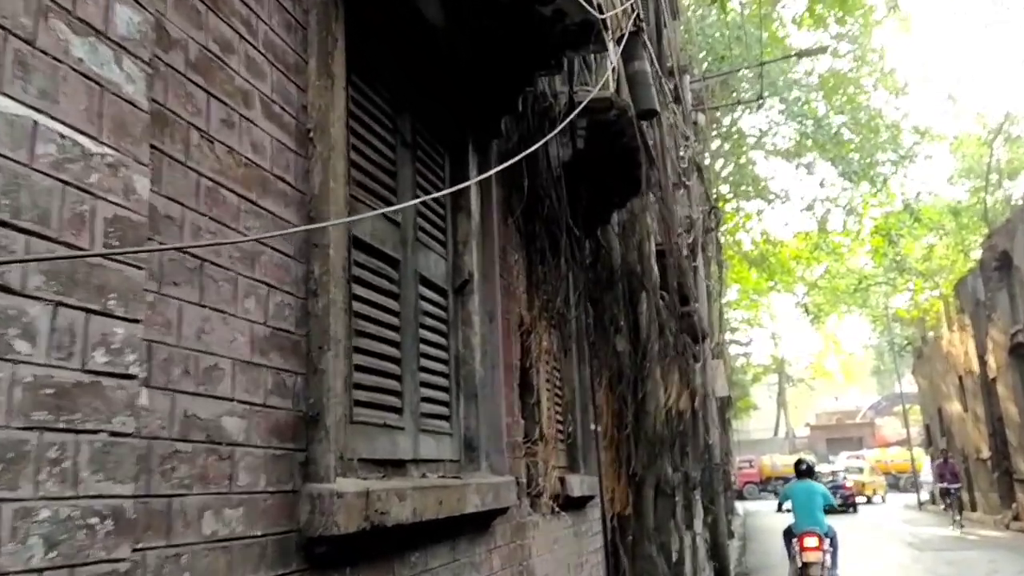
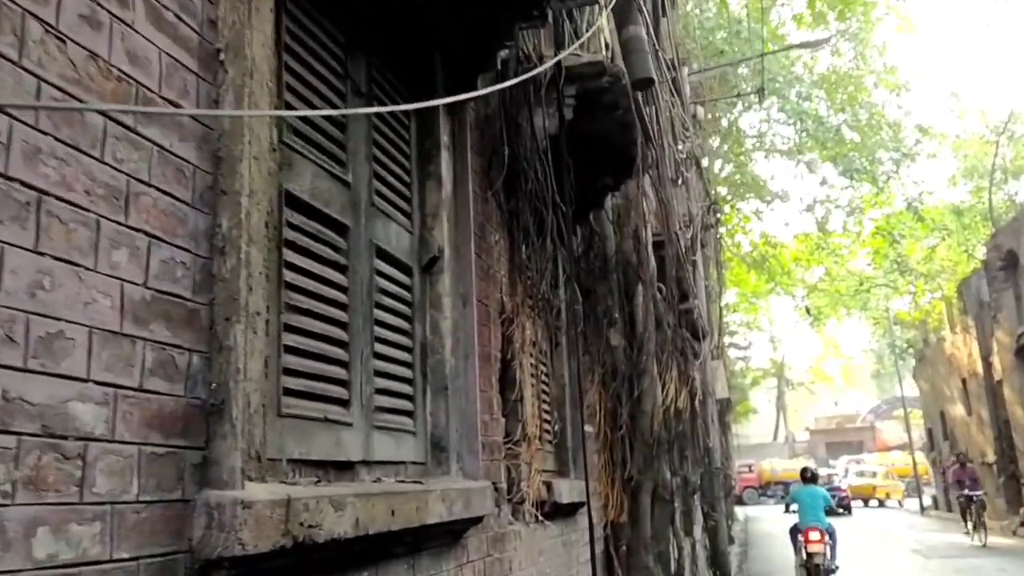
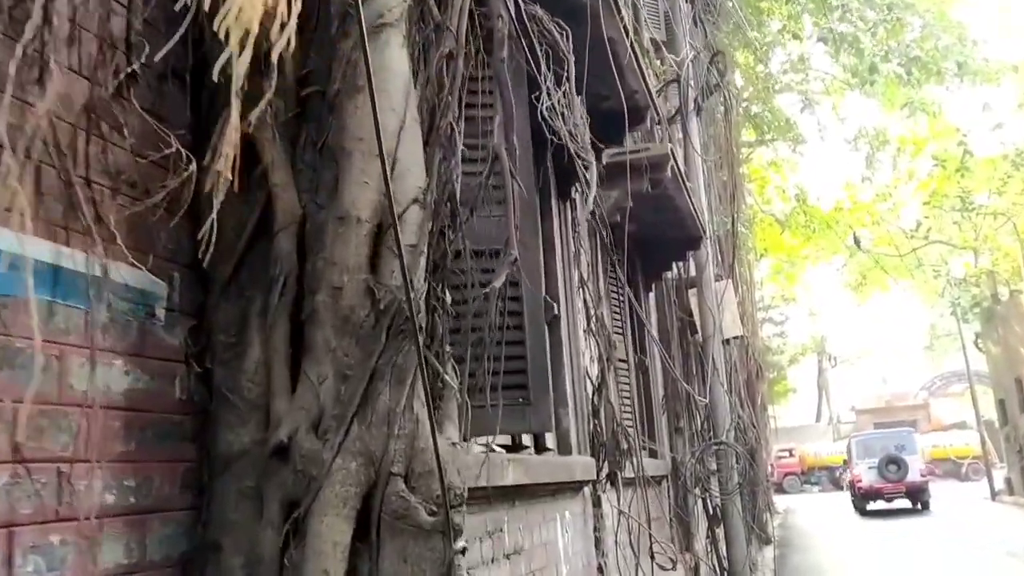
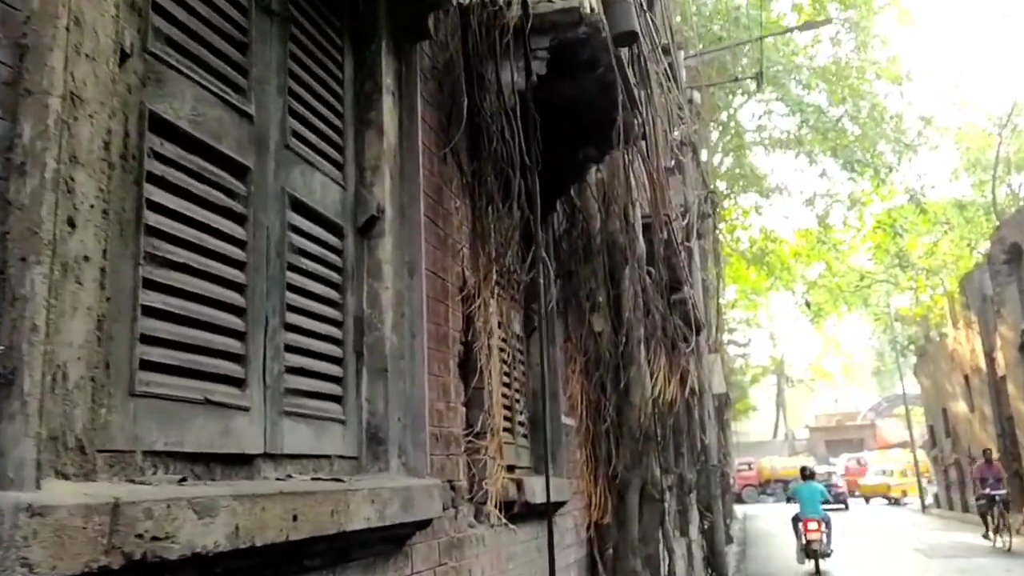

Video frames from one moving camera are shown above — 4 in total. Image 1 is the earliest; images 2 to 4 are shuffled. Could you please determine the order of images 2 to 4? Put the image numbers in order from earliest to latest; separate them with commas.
2, 4, 3
